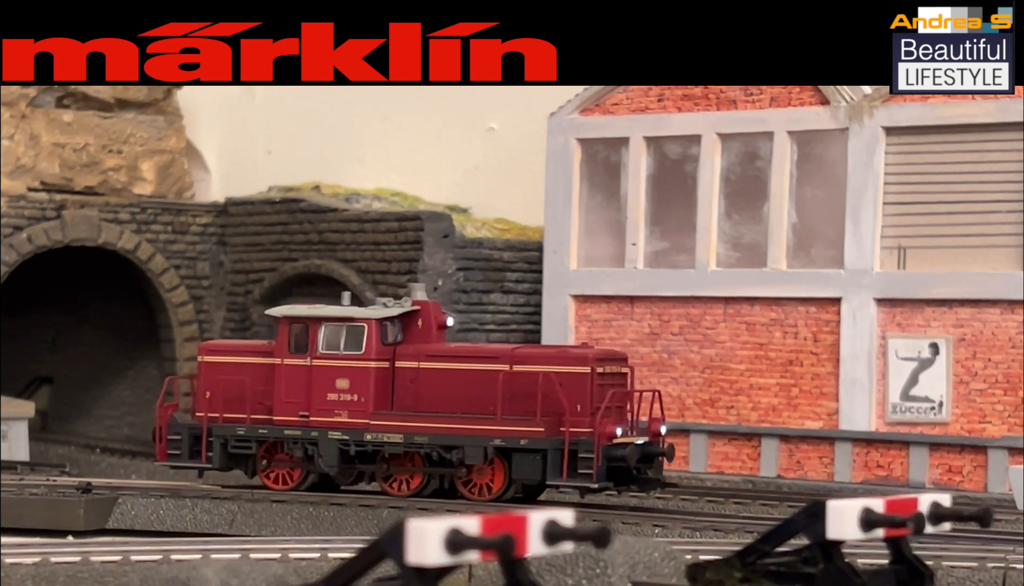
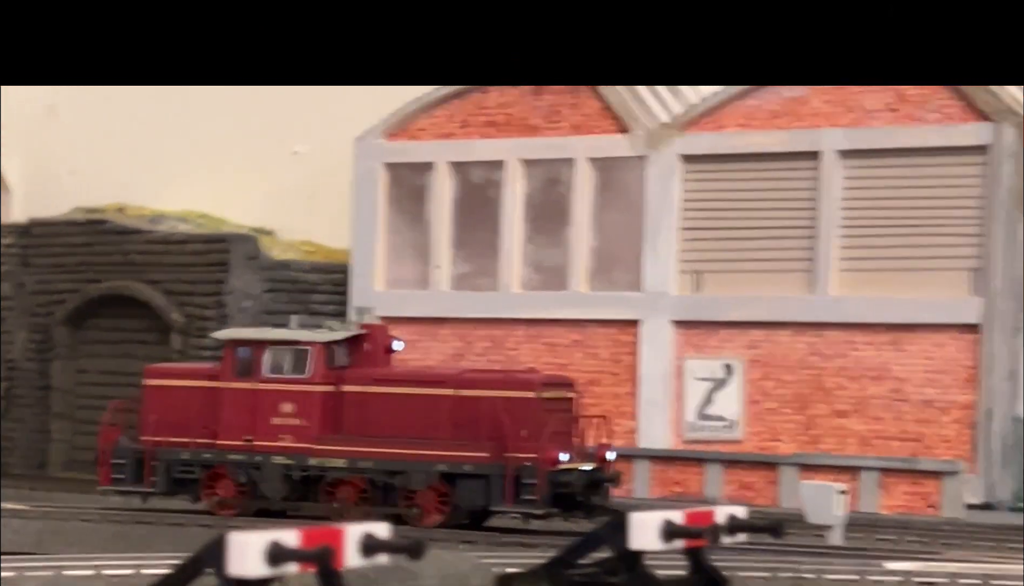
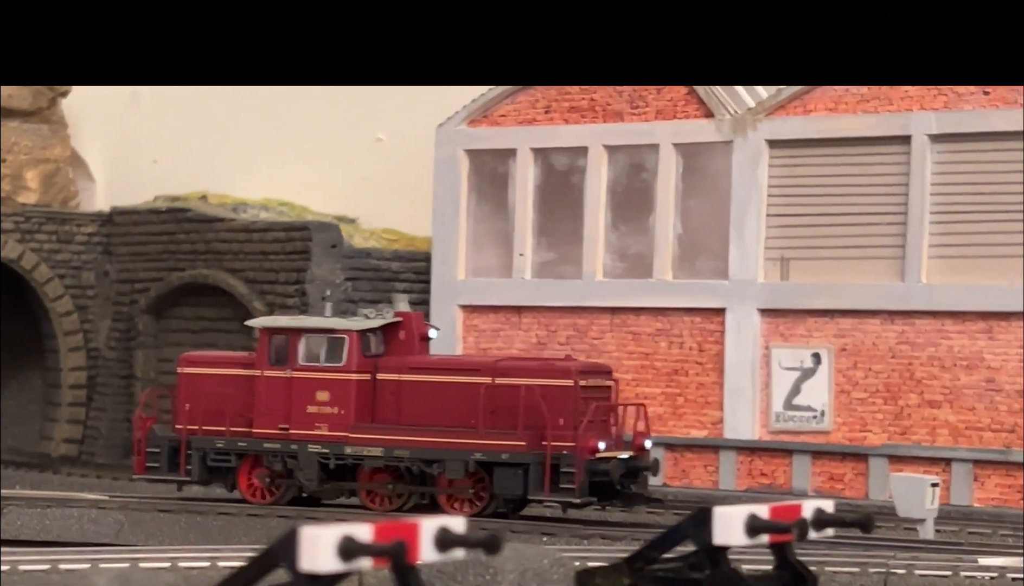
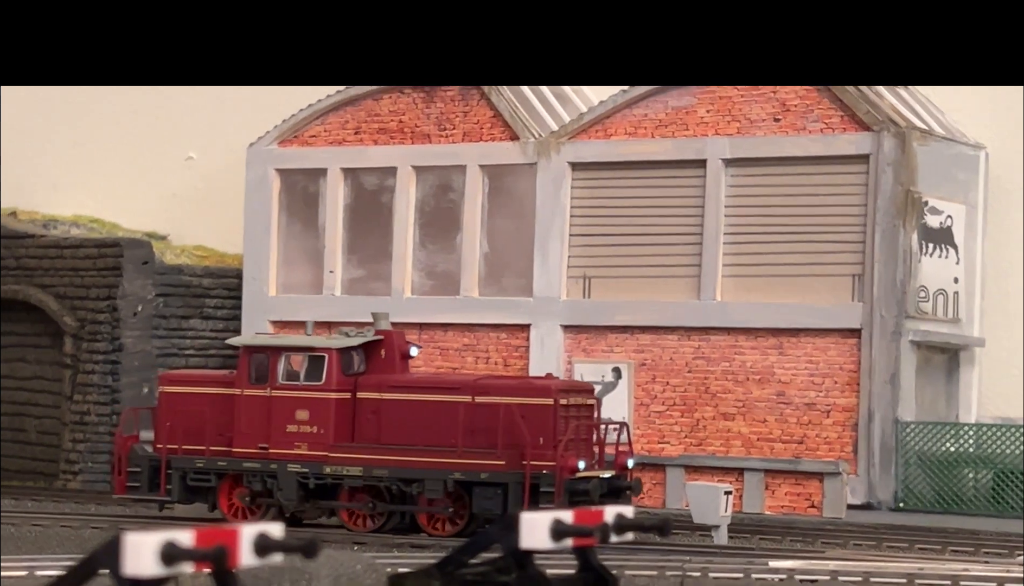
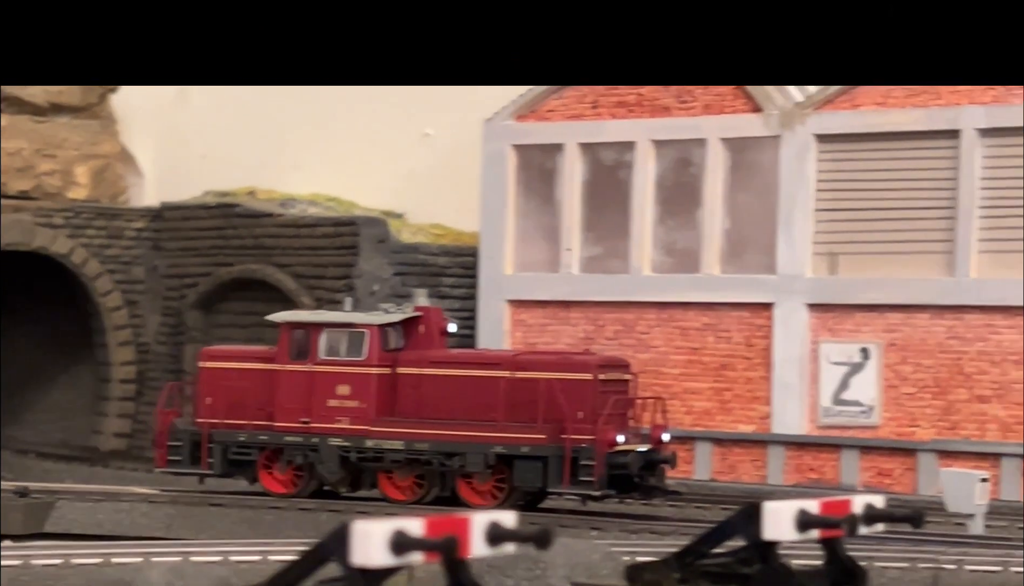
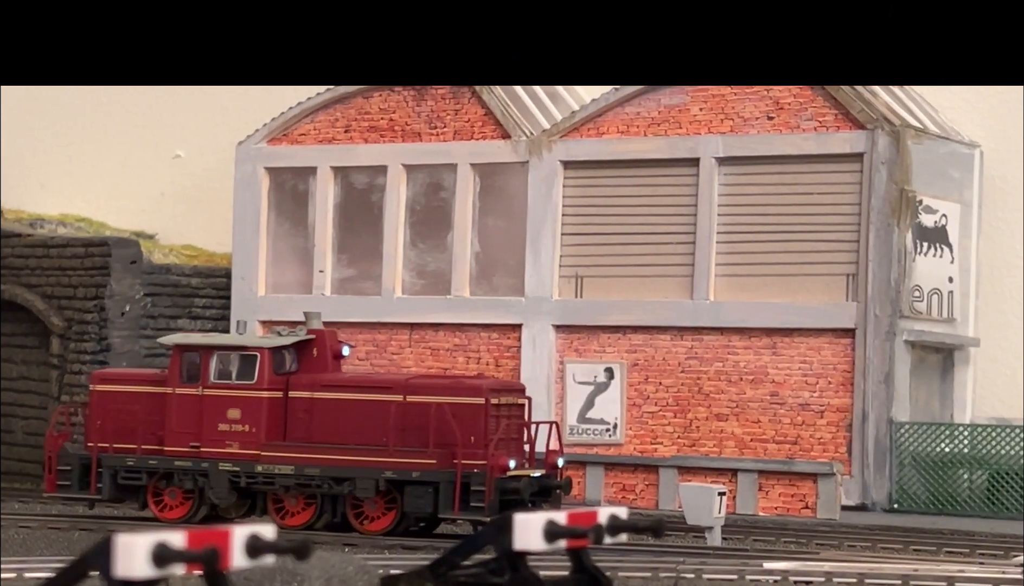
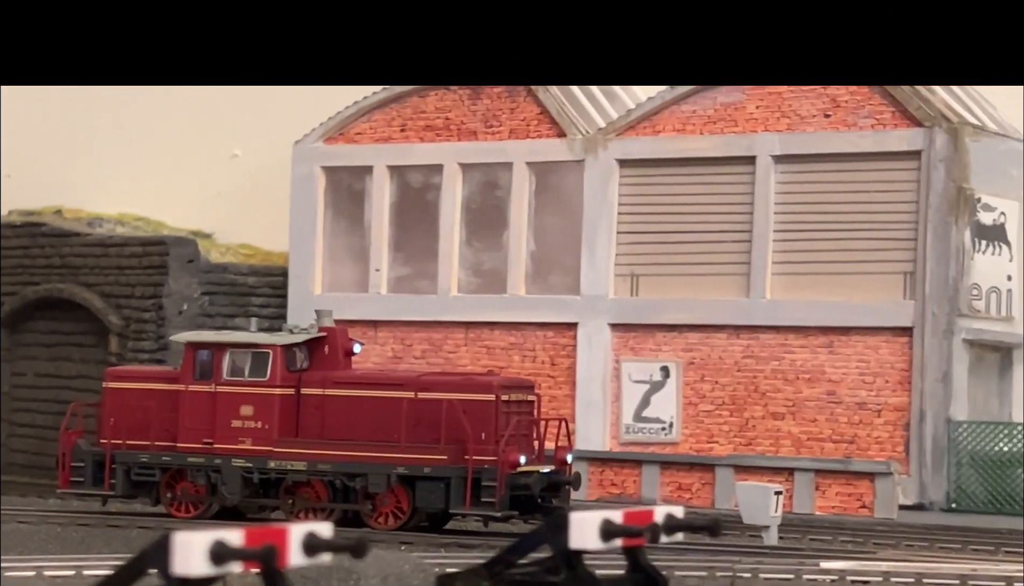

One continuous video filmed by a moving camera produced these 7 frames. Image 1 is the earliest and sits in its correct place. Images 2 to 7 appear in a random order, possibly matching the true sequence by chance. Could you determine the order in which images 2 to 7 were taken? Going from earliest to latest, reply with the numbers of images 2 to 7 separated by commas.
5, 3, 2, 7, 6, 4
